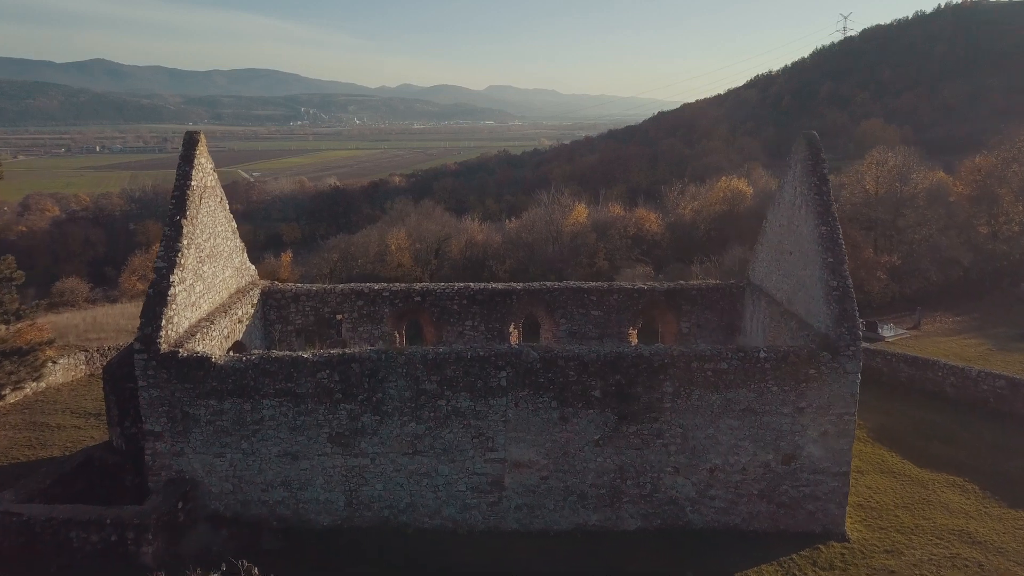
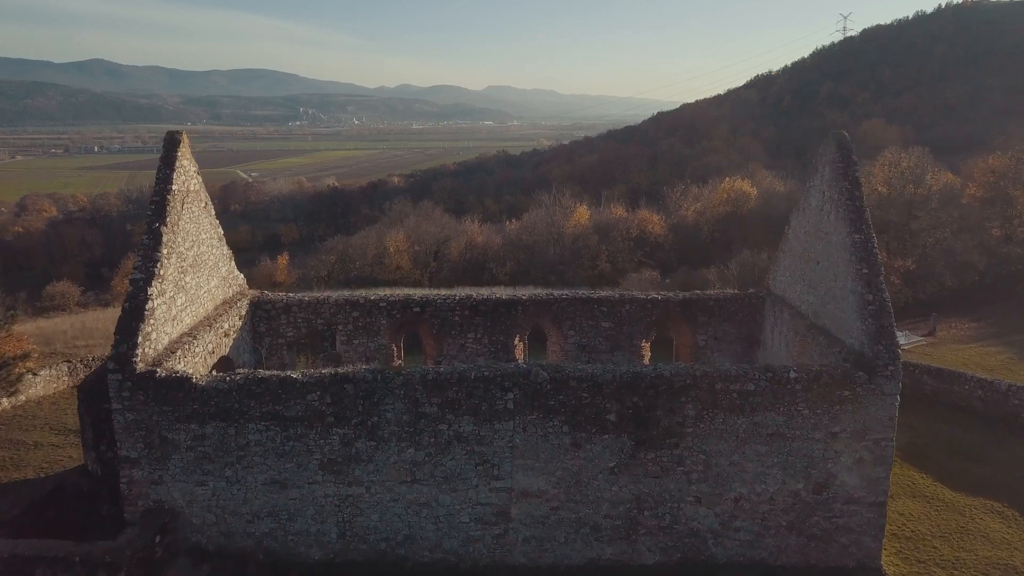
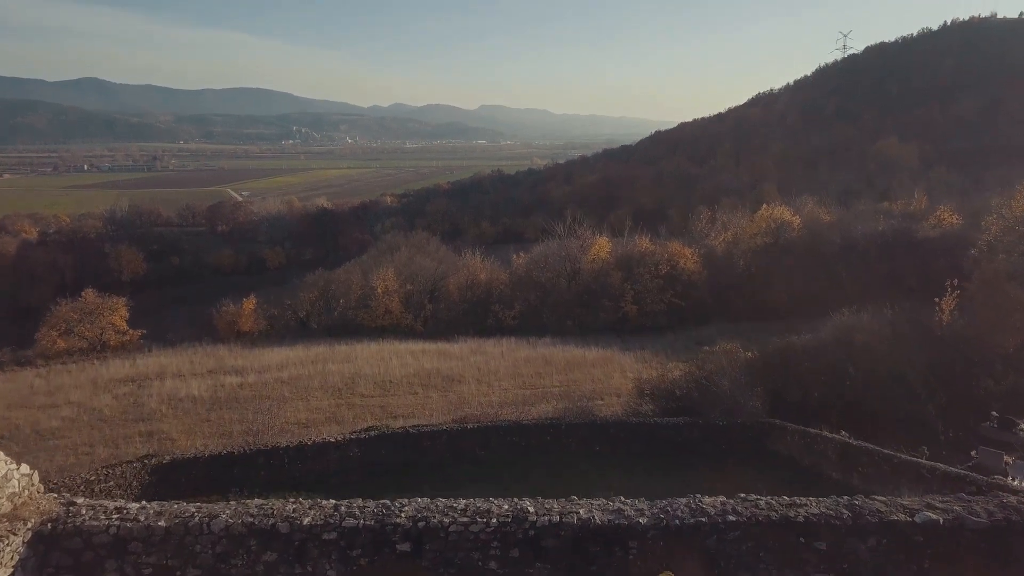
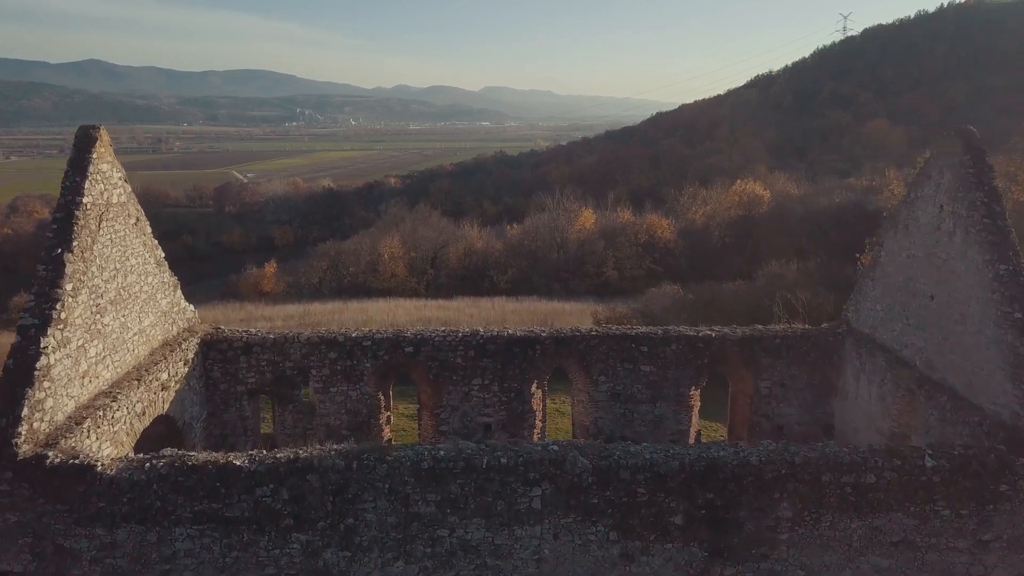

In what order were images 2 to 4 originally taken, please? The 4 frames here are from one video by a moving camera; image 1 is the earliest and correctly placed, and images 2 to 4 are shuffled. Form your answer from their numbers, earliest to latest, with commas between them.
2, 4, 3
